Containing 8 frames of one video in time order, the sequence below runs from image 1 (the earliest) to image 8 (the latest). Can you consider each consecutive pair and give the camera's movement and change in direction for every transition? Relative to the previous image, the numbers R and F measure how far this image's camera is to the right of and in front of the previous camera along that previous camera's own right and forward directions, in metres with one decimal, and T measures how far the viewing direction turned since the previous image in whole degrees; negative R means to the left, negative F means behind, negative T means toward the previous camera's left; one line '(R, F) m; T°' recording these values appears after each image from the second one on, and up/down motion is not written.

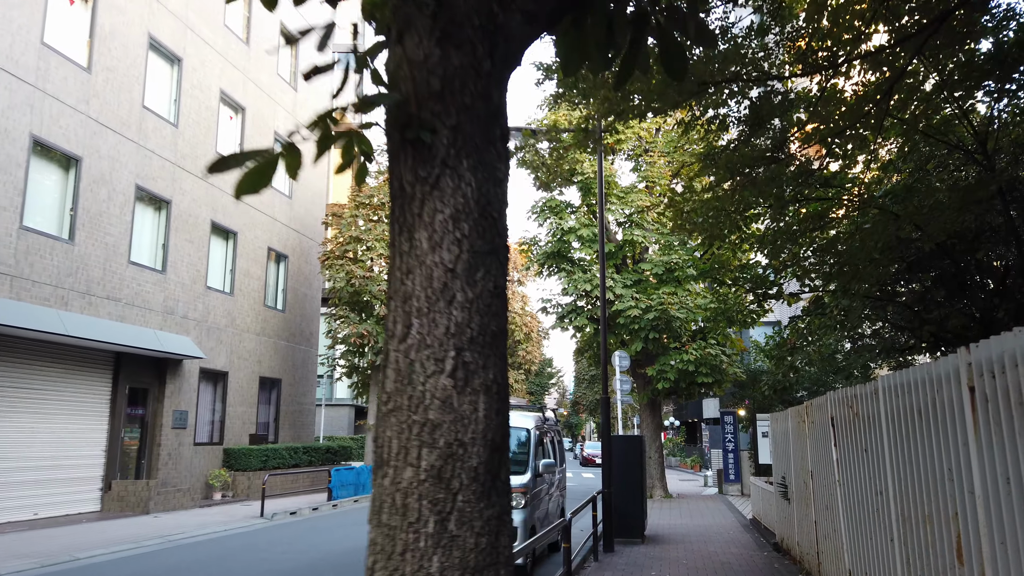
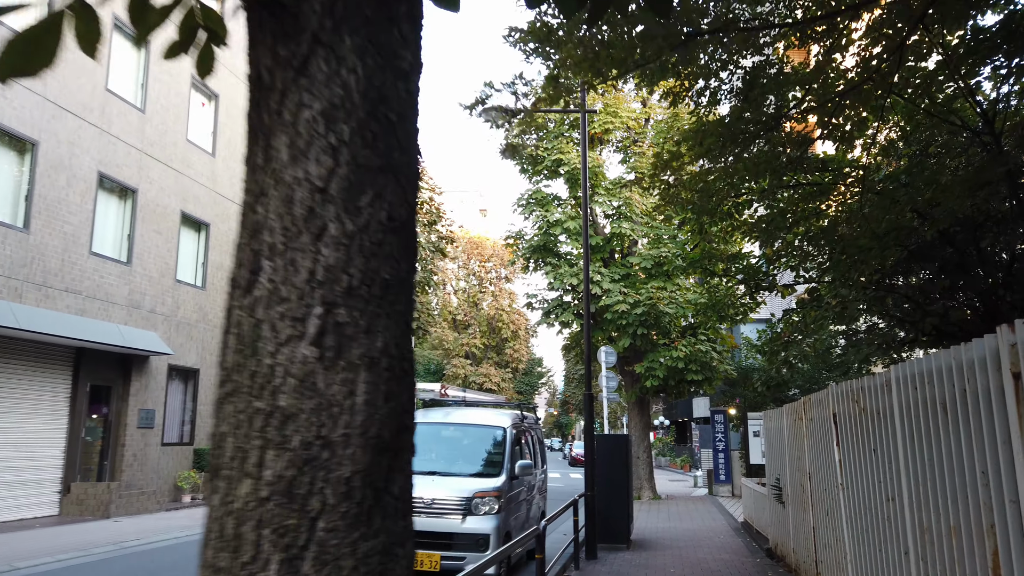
(+0.2, +0.7) m; +1°
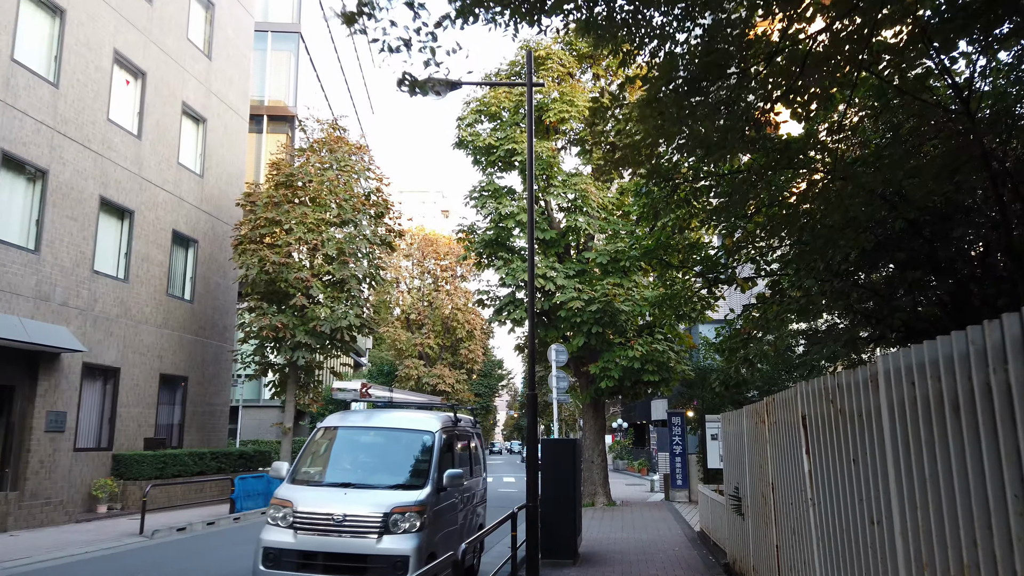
(+0.3, +1.0) m; +3°
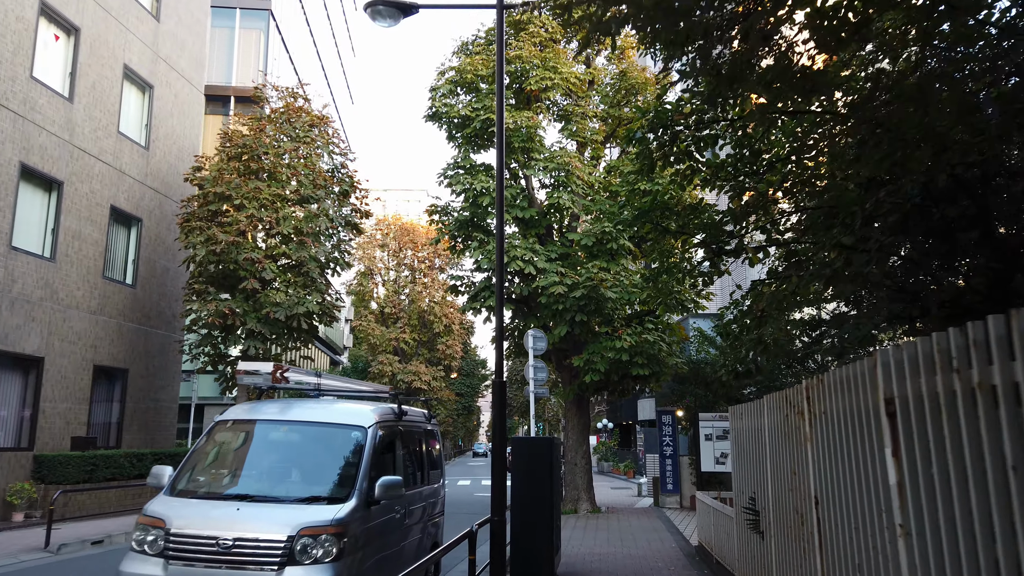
(+0.2, +1.8) m; +1°
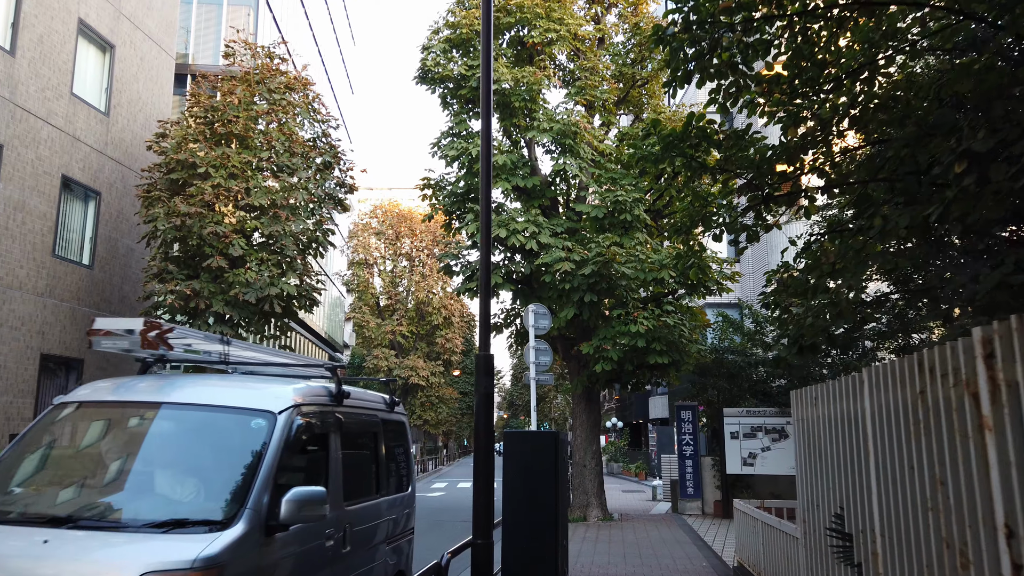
(+0.1, +2.0) m; -1°
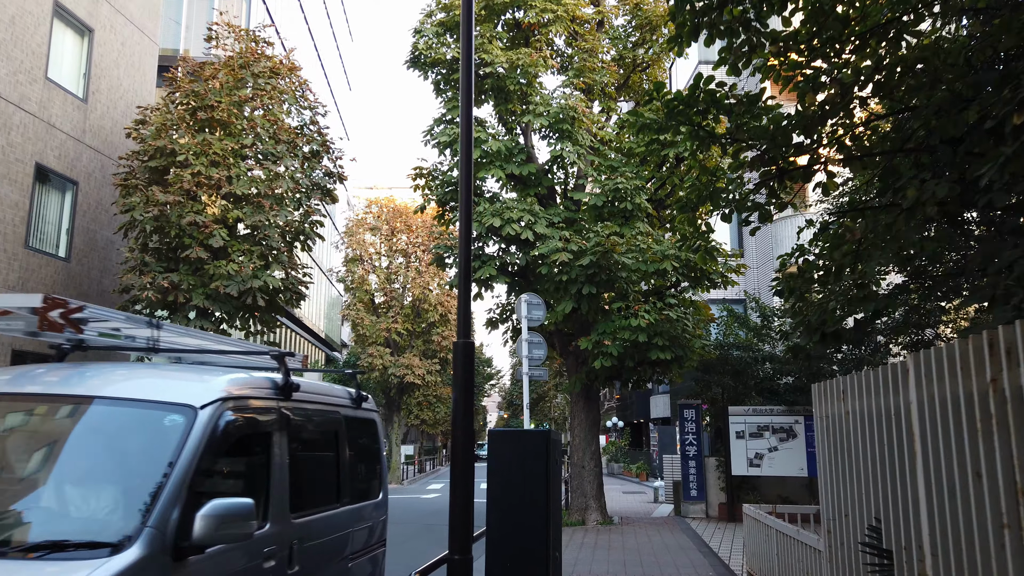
(+0.1, +0.7) m; 0°
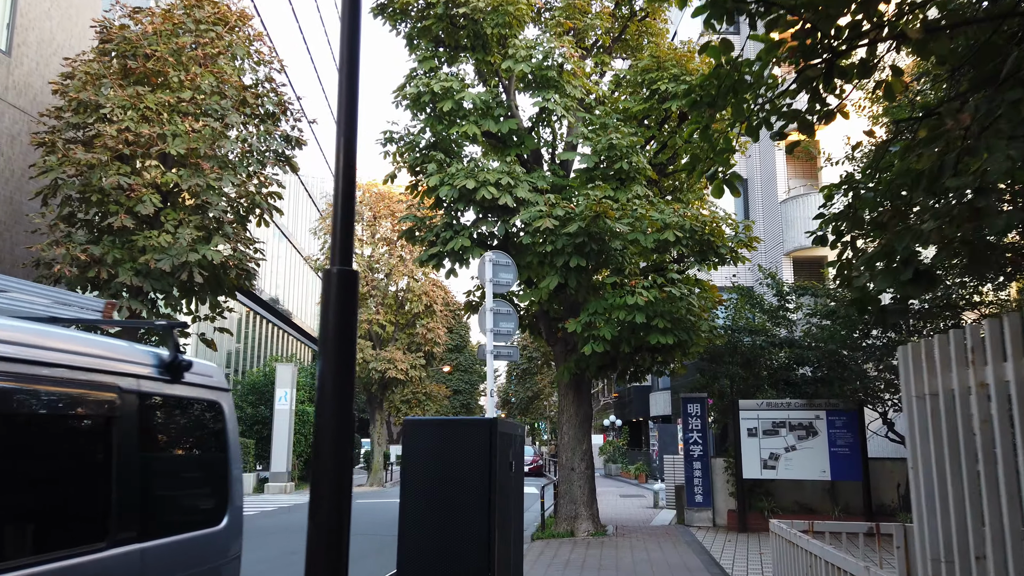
(+0.4, +2.0) m; 0°
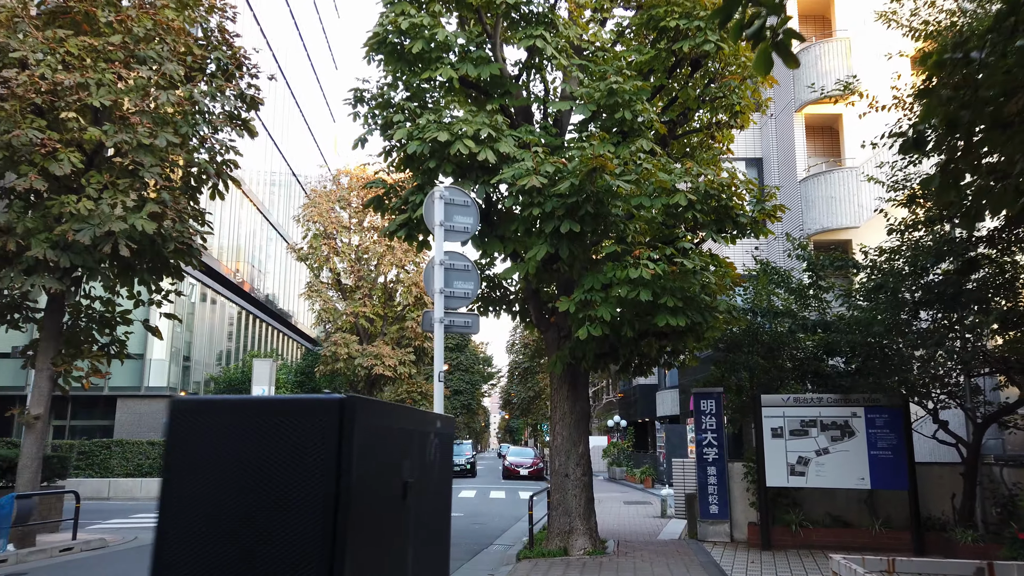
(+0.3, +1.9) m; 0°
